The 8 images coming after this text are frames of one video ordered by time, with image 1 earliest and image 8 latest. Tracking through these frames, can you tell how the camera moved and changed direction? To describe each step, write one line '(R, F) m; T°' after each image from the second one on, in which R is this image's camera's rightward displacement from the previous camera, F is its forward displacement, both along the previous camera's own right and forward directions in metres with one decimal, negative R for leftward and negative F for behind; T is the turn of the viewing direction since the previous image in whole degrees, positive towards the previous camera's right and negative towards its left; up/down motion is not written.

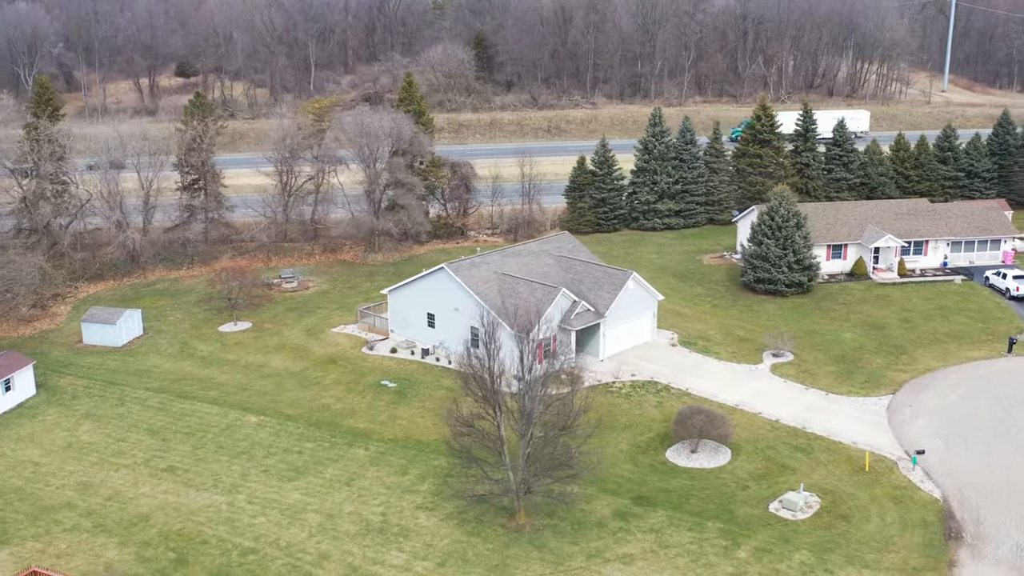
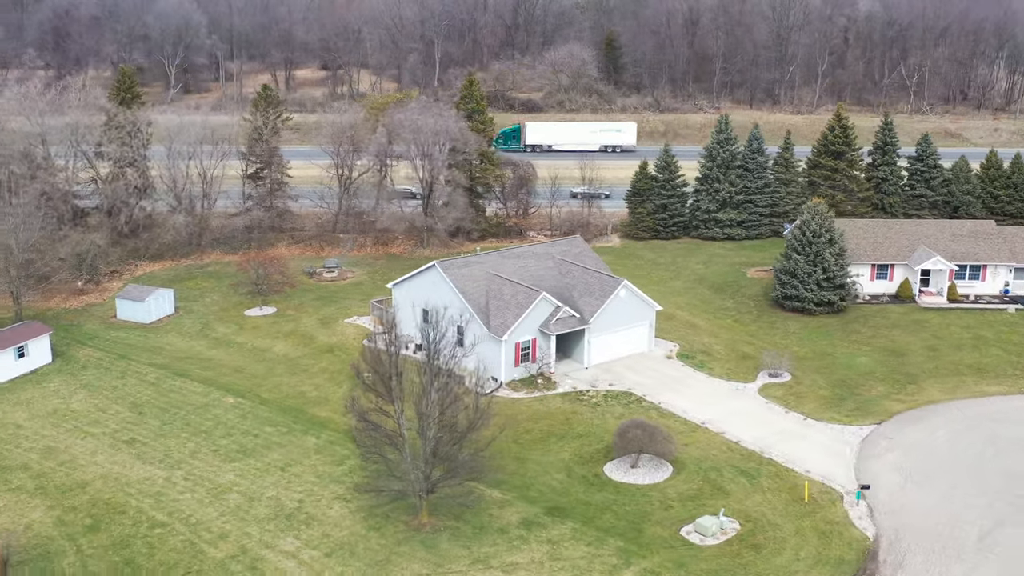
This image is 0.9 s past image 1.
(+6.4, +0.6) m; -10°
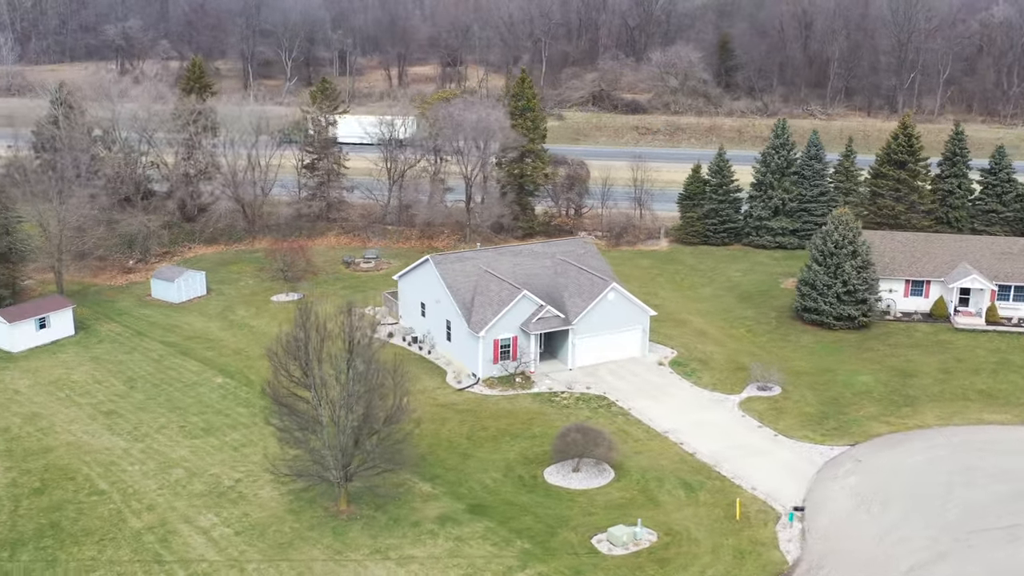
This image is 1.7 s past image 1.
(+5.5, +0.5) m; -8°
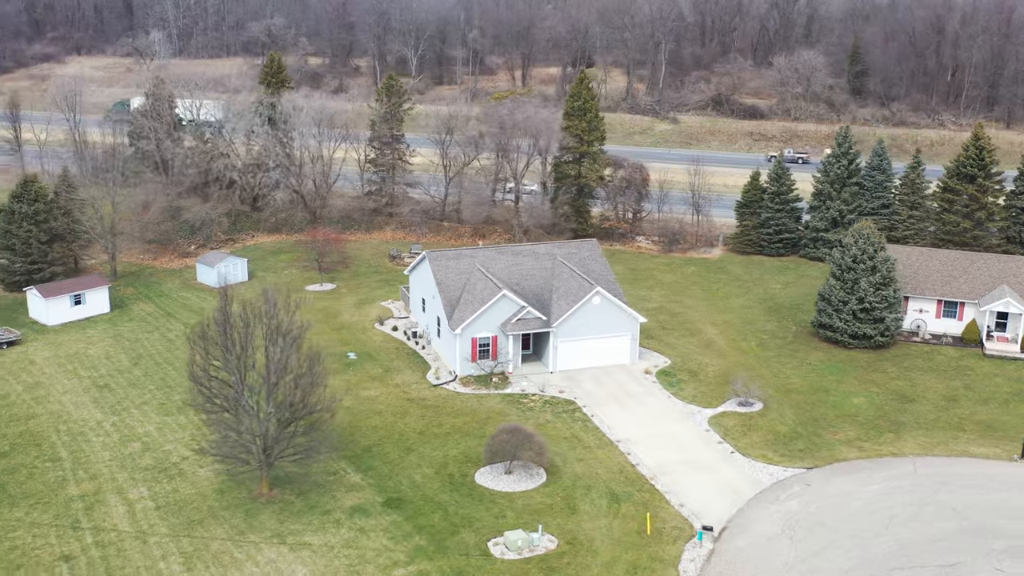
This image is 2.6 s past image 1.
(+6.2, +0.6) m; -9°
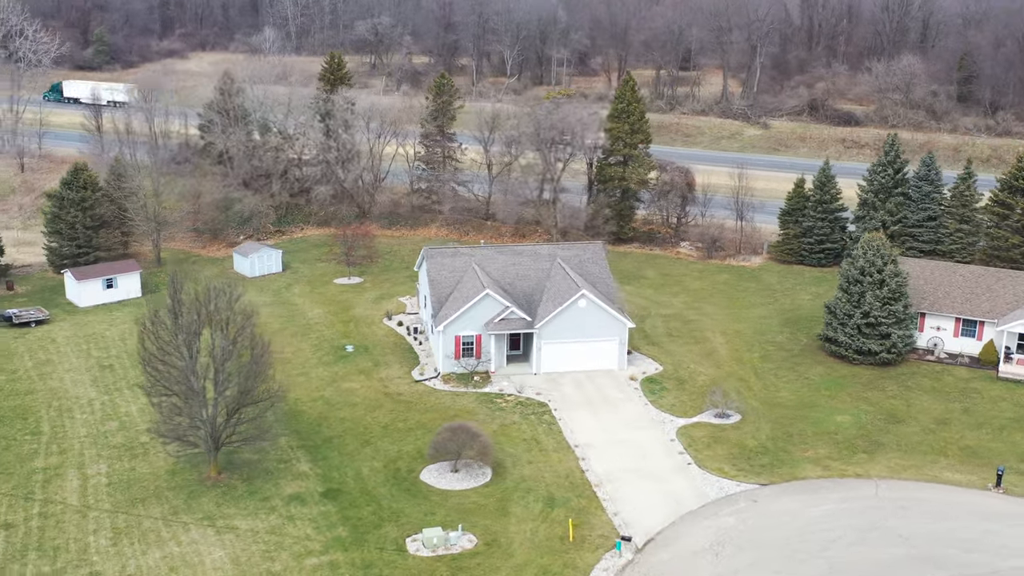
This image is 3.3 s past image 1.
(+4.8, +0.4) m; -7°
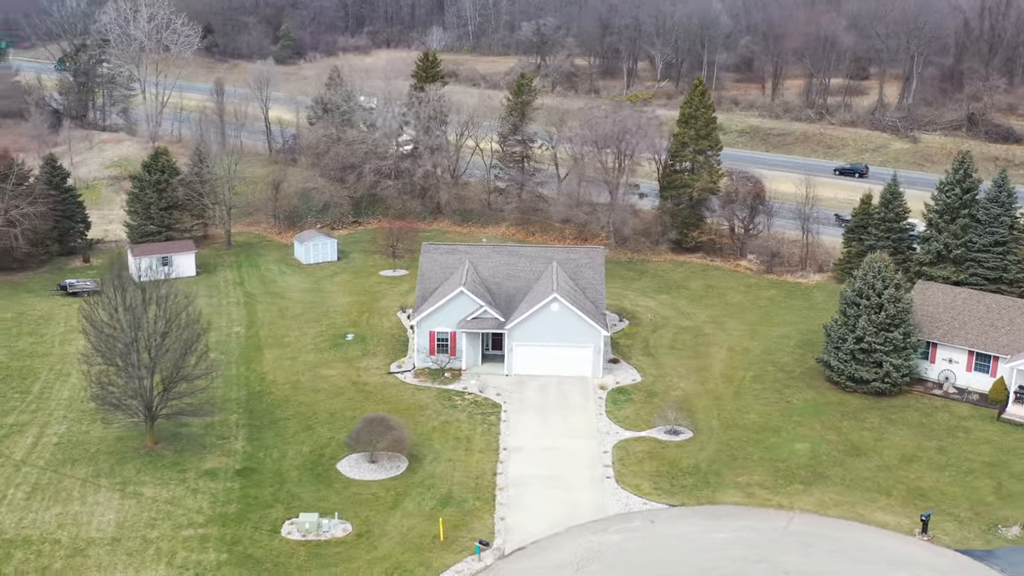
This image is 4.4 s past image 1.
(+7.5, +0.9) m; -11°
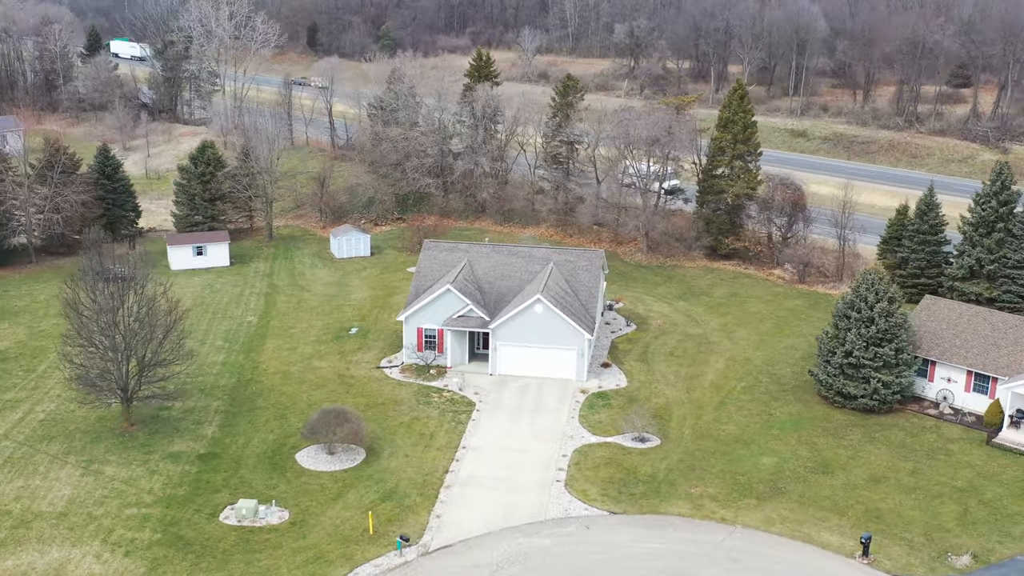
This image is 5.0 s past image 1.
(+4.2, +0.3) m; -6°
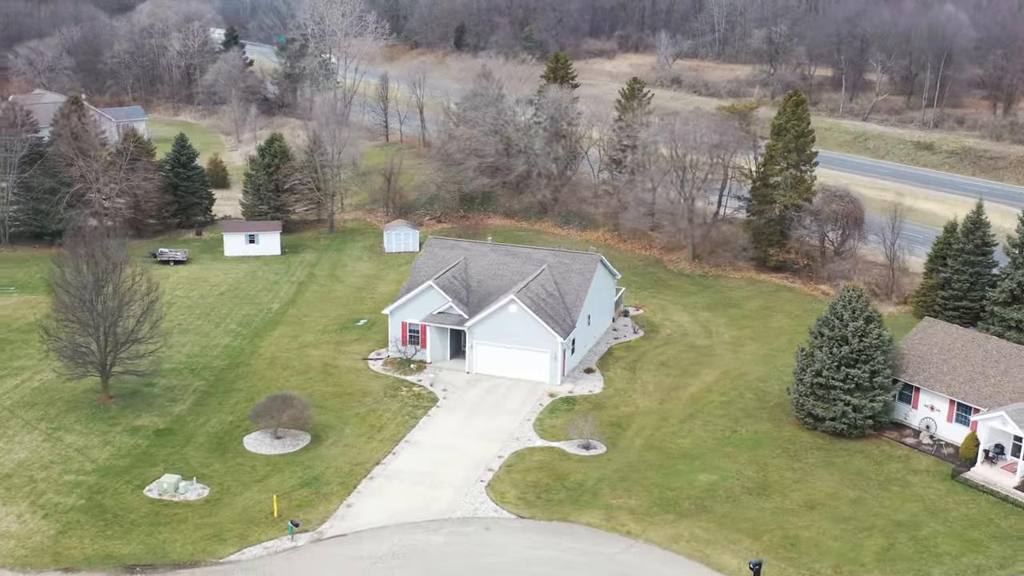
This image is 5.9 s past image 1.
(+6.2, +0.6) m; -9°
